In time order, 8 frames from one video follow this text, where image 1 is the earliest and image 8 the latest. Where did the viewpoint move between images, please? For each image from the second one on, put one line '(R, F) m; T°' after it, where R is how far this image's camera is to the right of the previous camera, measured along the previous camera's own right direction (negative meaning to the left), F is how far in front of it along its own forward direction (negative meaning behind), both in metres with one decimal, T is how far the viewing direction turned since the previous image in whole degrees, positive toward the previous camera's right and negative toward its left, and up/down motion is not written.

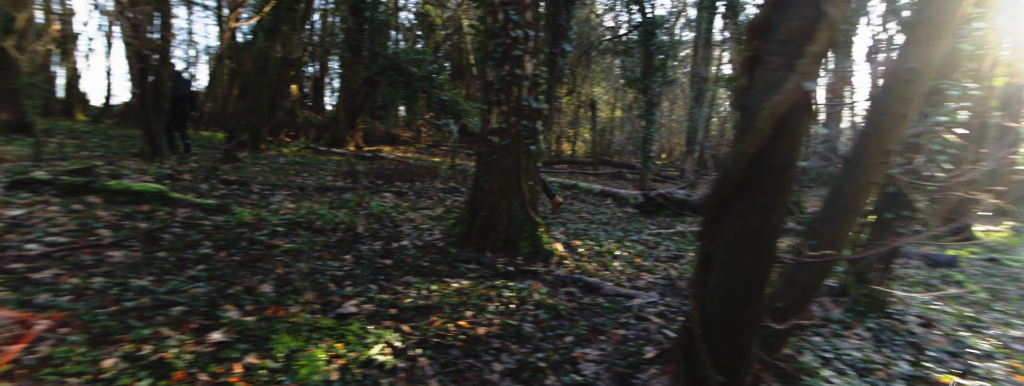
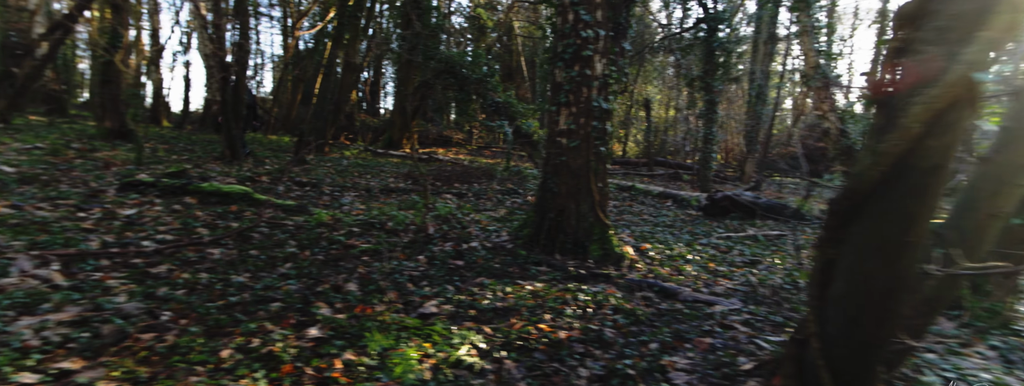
(-0.2, 0.0) m; -6°
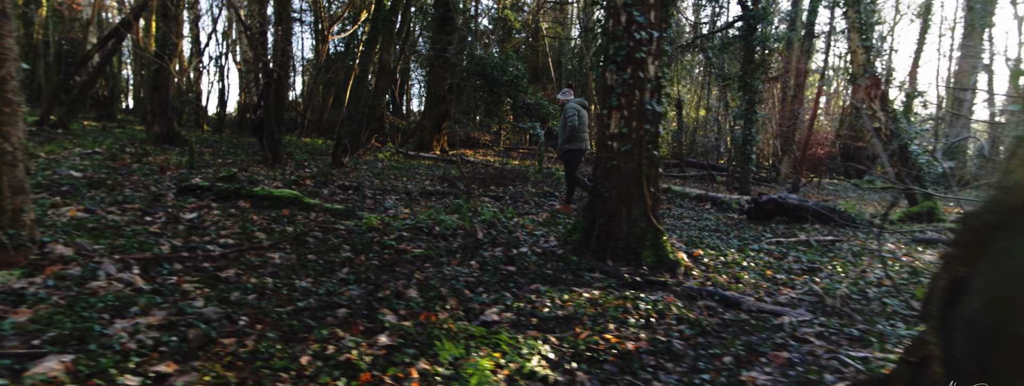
(-0.2, 0.0) m; -3°
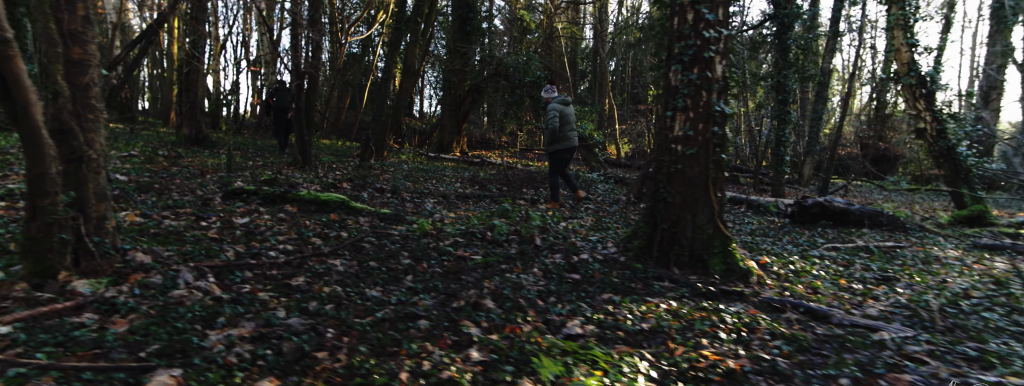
(-0.4, +0.1) m; -2°
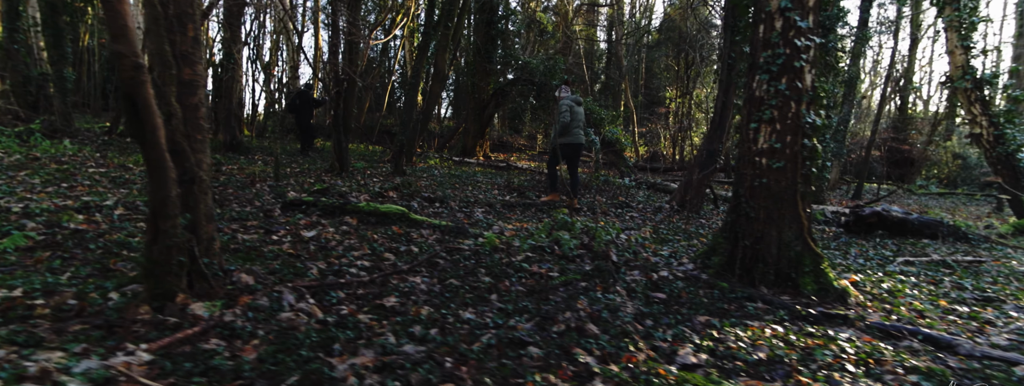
(-0.5, +0.1) m; -3°
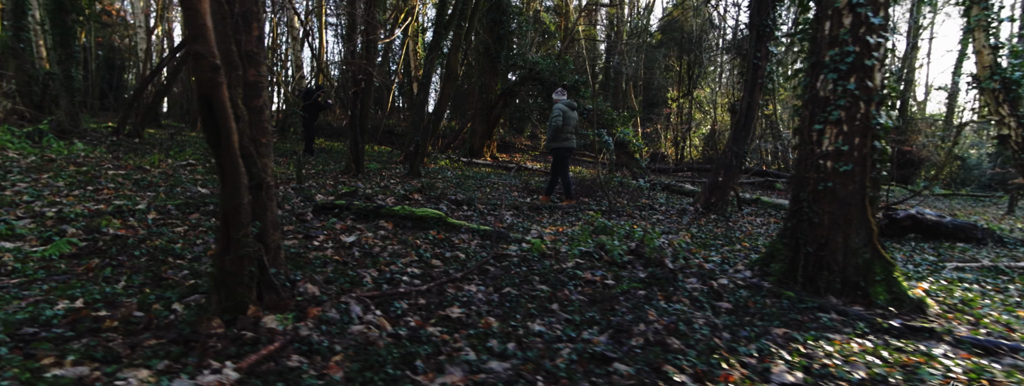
(-0.4, +0.2) m; -1°
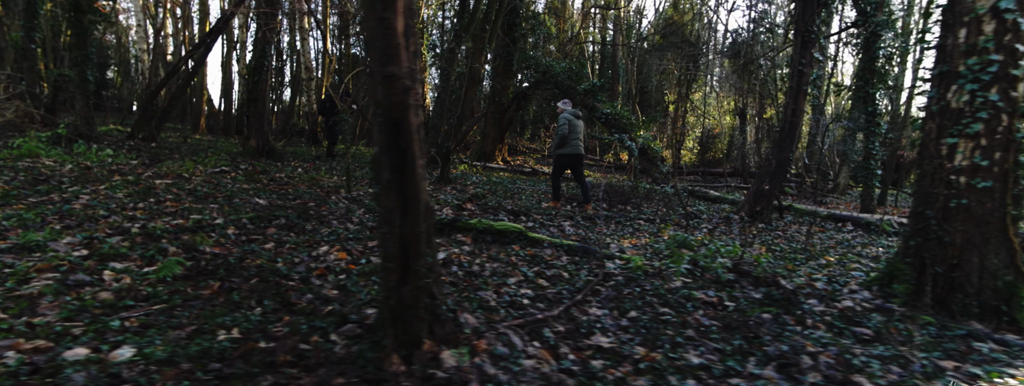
(-0.9, +0.2) m; -1°
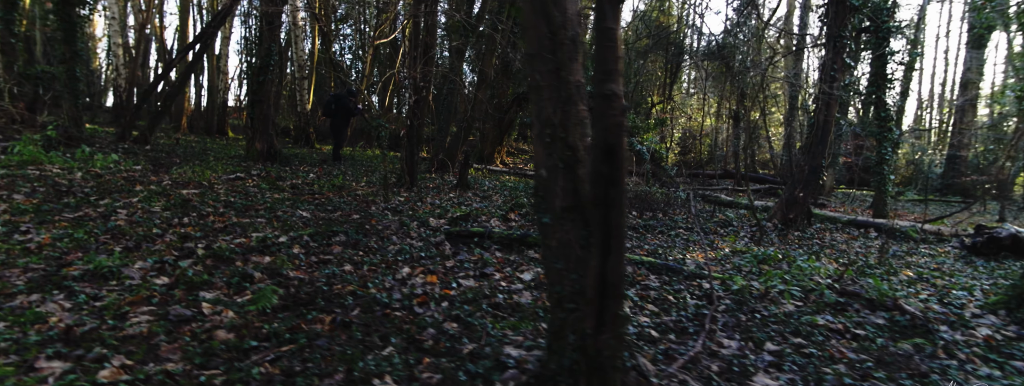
(-0.9, +0.3) m; 0°
